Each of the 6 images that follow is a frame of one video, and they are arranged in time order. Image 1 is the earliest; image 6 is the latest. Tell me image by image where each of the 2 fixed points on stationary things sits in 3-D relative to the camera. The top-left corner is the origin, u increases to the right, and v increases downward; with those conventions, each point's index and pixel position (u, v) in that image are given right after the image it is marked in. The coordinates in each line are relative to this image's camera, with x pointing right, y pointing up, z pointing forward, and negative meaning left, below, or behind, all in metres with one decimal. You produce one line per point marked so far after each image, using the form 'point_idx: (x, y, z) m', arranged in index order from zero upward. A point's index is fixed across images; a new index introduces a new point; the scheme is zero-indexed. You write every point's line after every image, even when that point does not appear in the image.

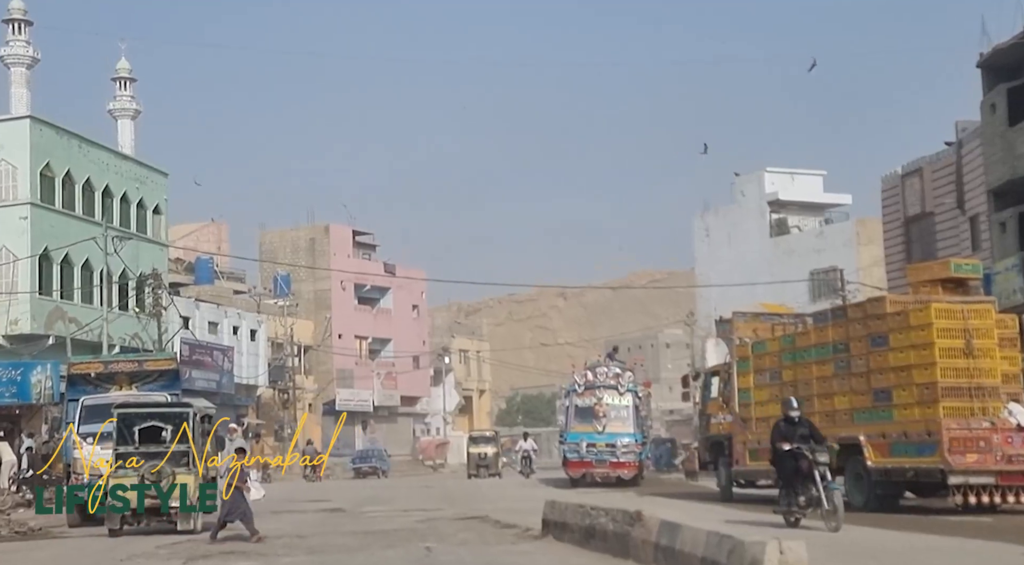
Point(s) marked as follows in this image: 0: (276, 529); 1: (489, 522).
0: (-3.3, -3.4, +18.9) m
1: (-0.3, -3.3, +18.7) m
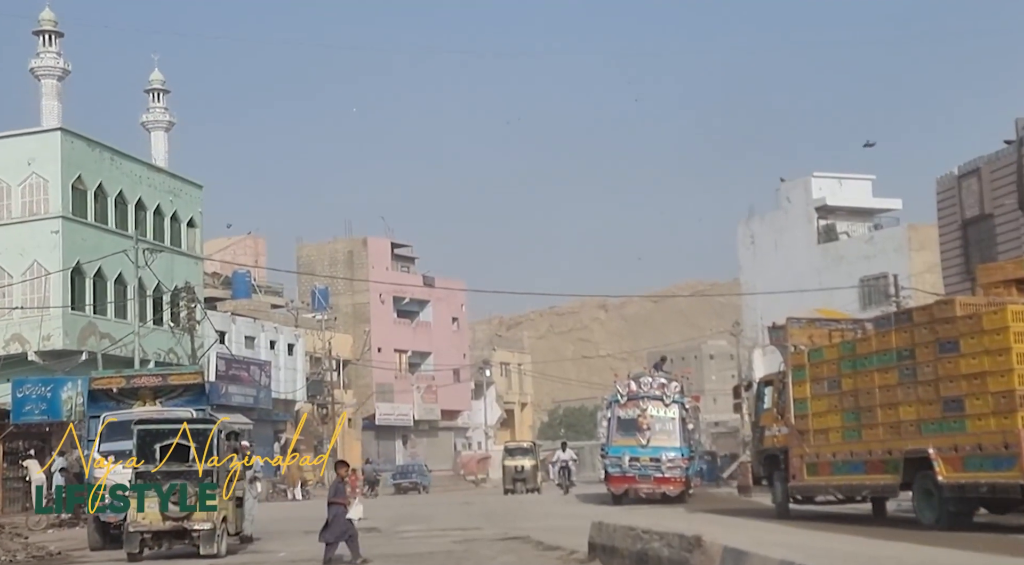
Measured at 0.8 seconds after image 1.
0: (-2.7, -3.5, +17.8) m
1: (+0.2, -3.4, +17.6) m
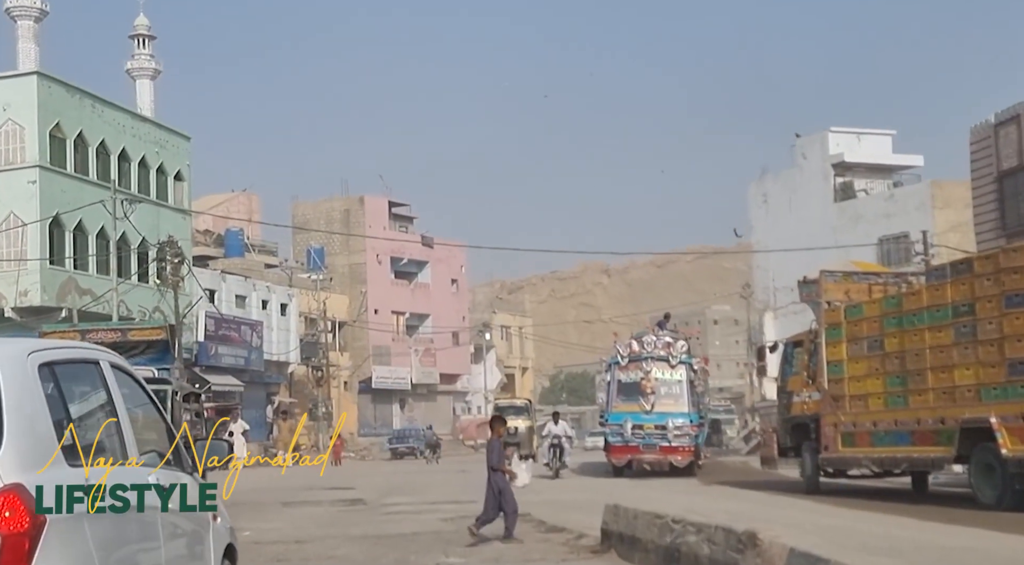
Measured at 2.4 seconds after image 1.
0: (-2.7, -2.8, +15.7) m
1: (+0.2, -2.7, +15.5) m
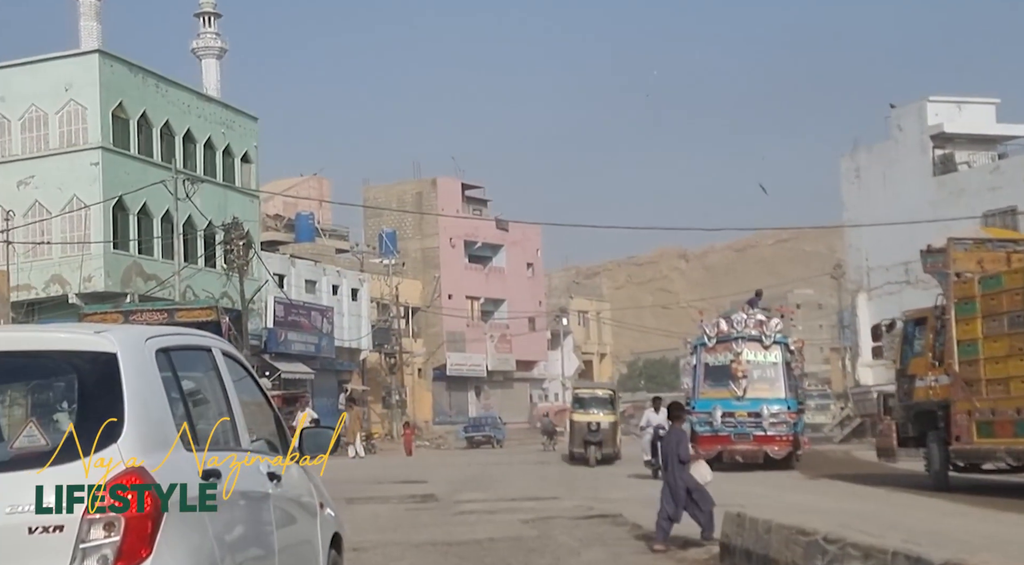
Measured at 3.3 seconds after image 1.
0: (-1.8, -2.5, +14.0) m
1: (+1.1, -2.4, +13.6) m
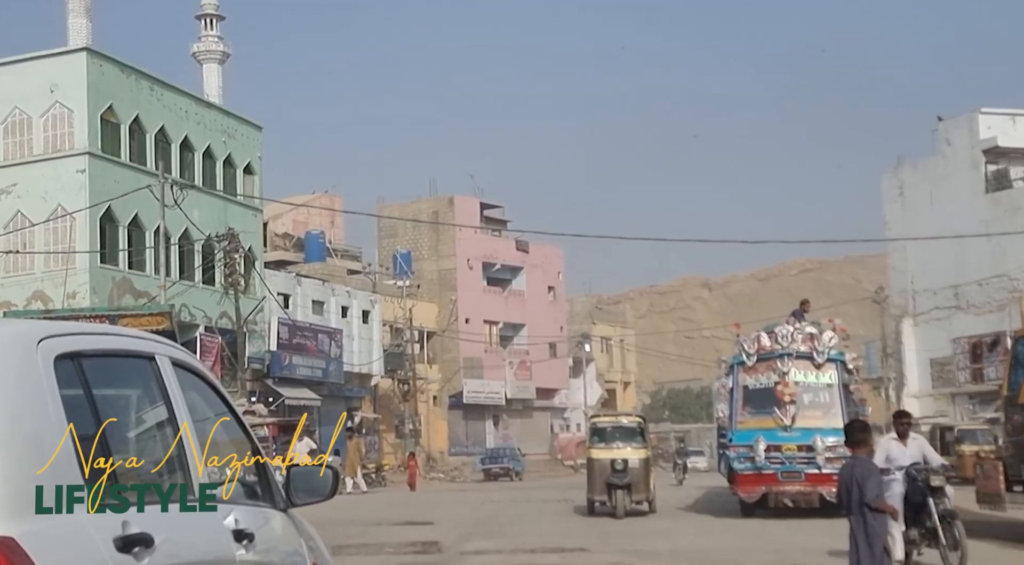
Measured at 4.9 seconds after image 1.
0: (-1.7, -2.5, +10.8) m
1: (+1.2, -2.4, +10.3) m
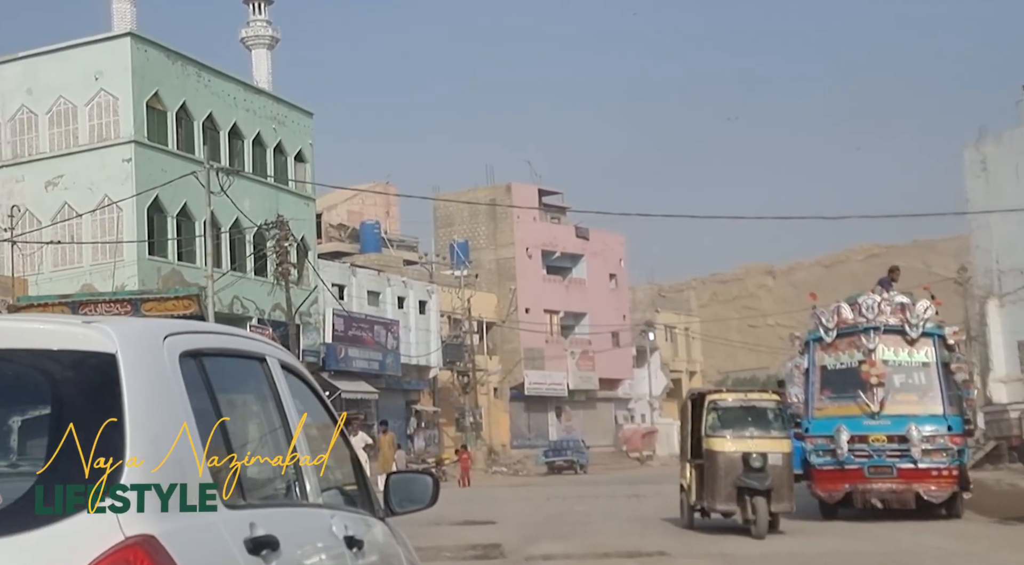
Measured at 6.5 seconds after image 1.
0: (-1.1, -2.3, +9.3) m
1: (+1.7, -2.1, +8.8) m
